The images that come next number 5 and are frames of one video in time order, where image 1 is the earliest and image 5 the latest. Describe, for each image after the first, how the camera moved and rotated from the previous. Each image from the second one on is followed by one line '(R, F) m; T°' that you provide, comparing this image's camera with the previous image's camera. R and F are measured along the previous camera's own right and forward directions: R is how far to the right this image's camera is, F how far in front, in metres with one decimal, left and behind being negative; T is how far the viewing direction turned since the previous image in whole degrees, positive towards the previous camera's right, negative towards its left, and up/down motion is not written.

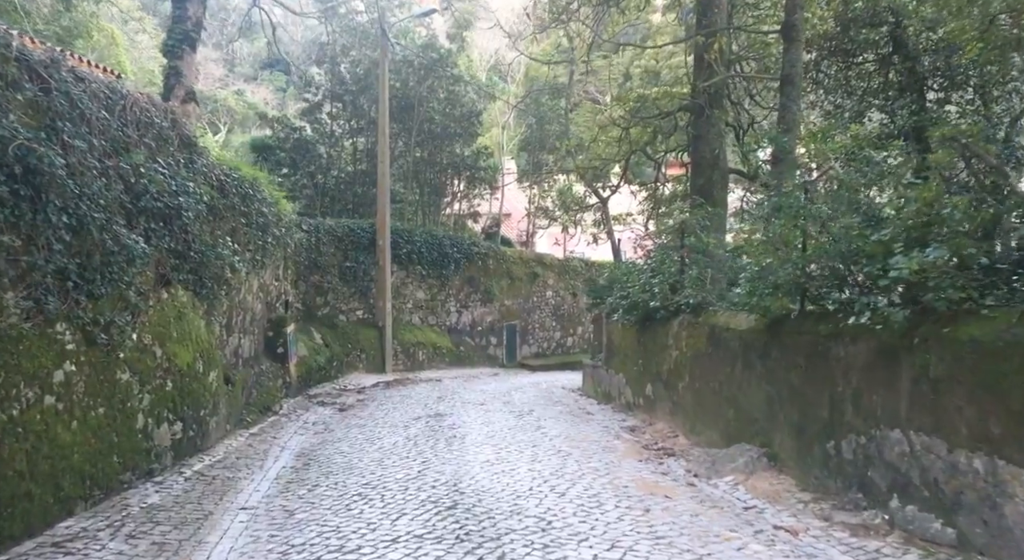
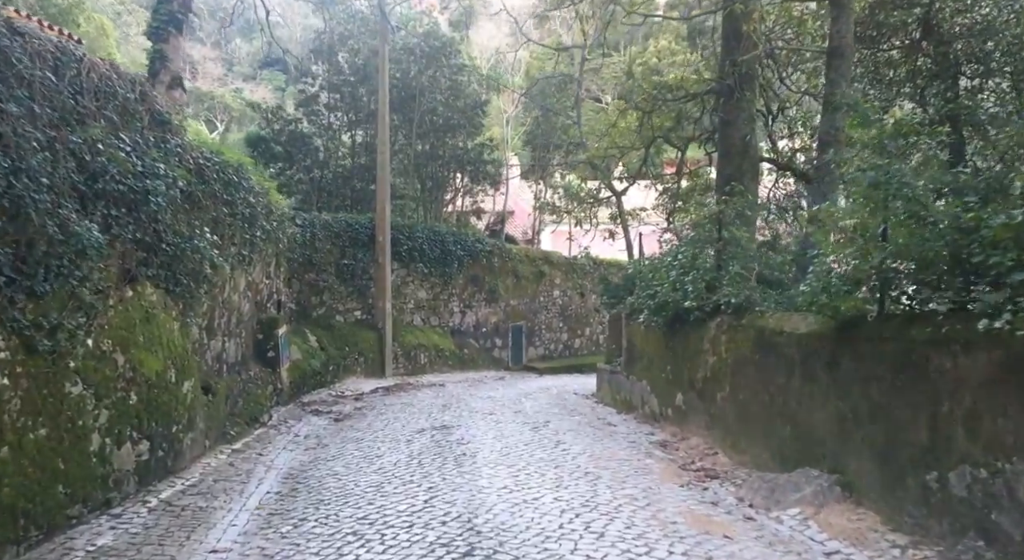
(-0.2, +1.0) m; 0°
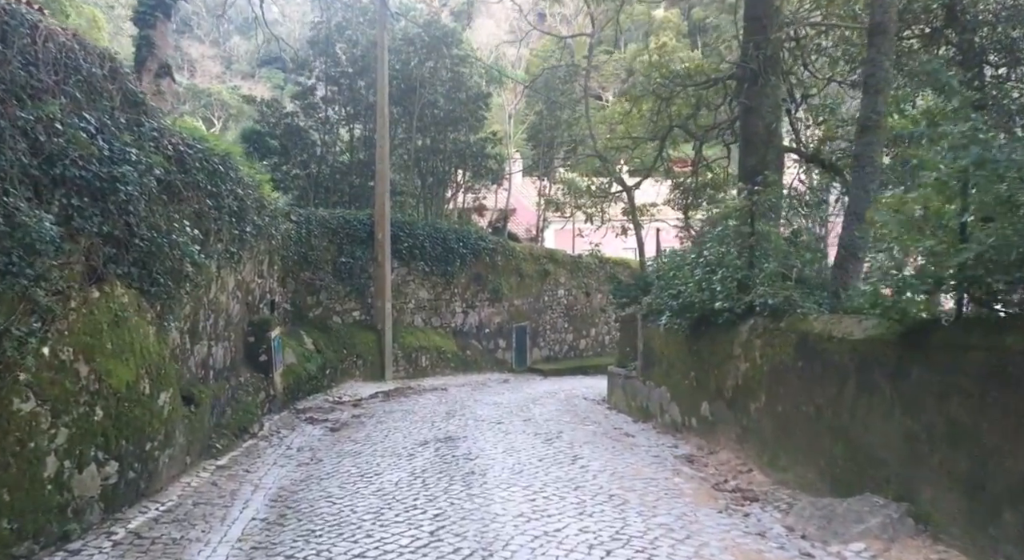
(-0.1, +0.7) m; 0°
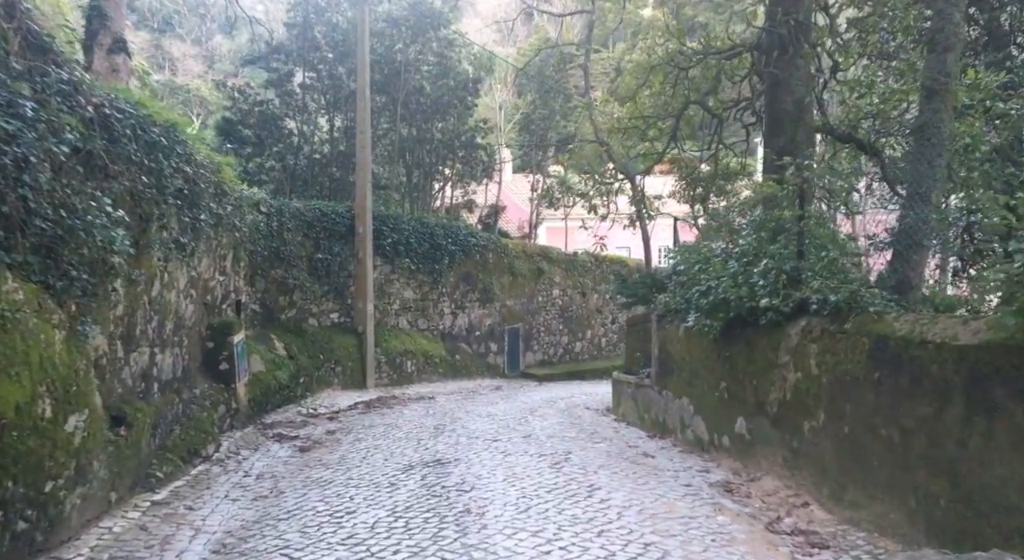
(-0.1, +1.3) m; +1°
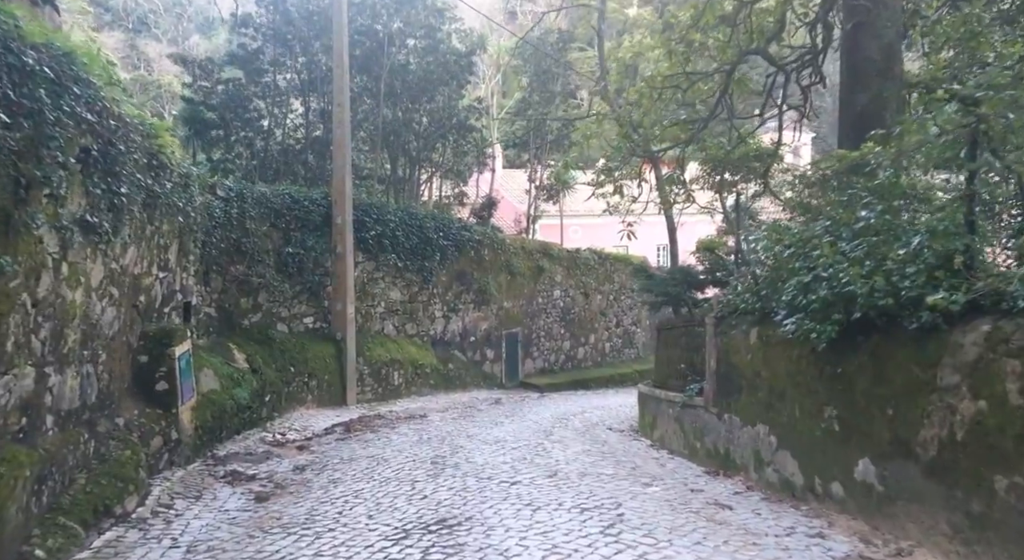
(-0.3, +2.0) m; +1°
